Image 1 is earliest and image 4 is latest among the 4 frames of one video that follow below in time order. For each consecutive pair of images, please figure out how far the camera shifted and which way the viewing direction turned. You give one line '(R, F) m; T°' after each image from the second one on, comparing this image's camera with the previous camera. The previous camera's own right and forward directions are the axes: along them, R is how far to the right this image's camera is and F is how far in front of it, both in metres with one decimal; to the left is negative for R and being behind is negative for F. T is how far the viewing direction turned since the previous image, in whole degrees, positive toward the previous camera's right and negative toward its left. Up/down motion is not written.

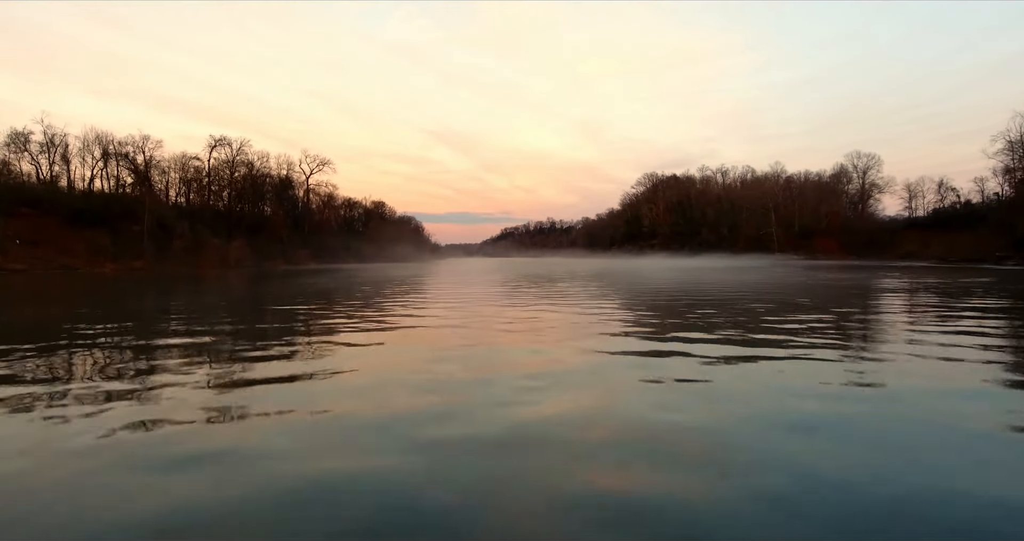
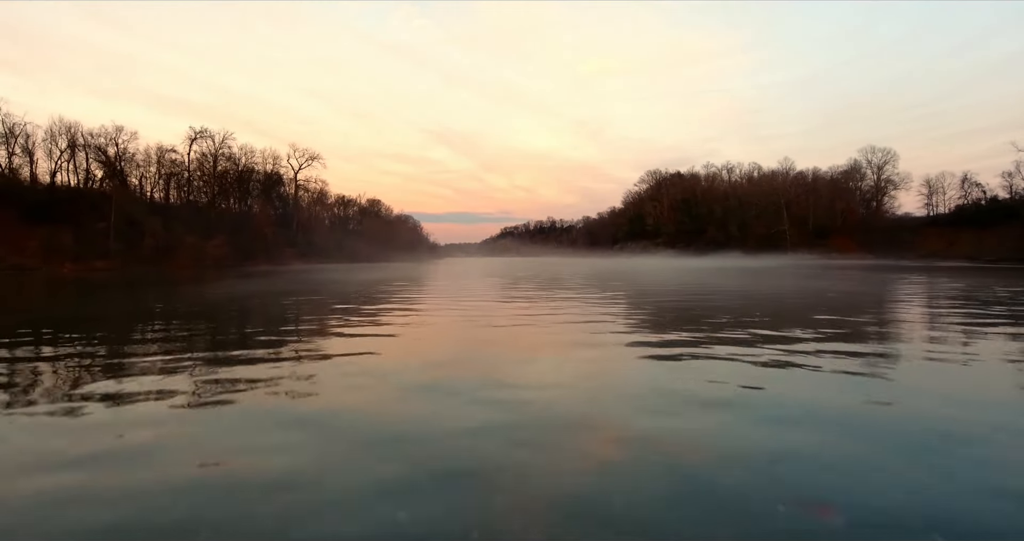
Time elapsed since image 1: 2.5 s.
(0.0, +1.7) m; 0°
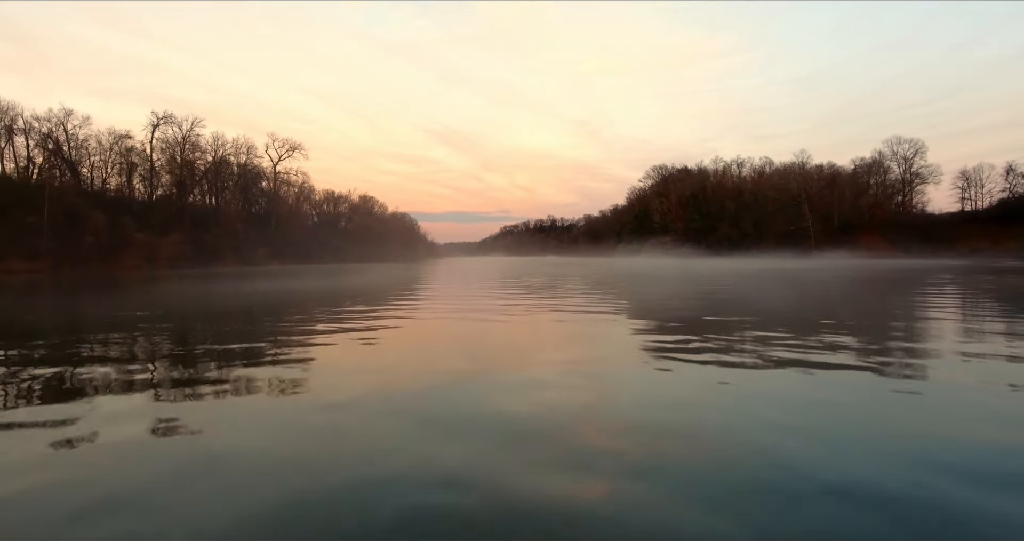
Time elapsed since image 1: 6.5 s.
(+0.1, +2.6) m; 0°
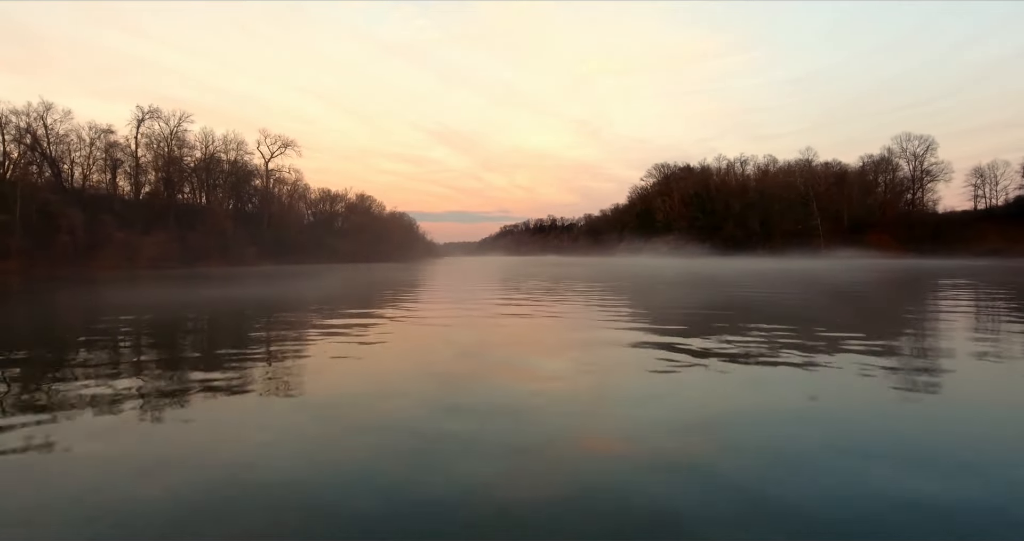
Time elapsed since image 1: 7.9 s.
(0.0, +0.9) m; 0°
